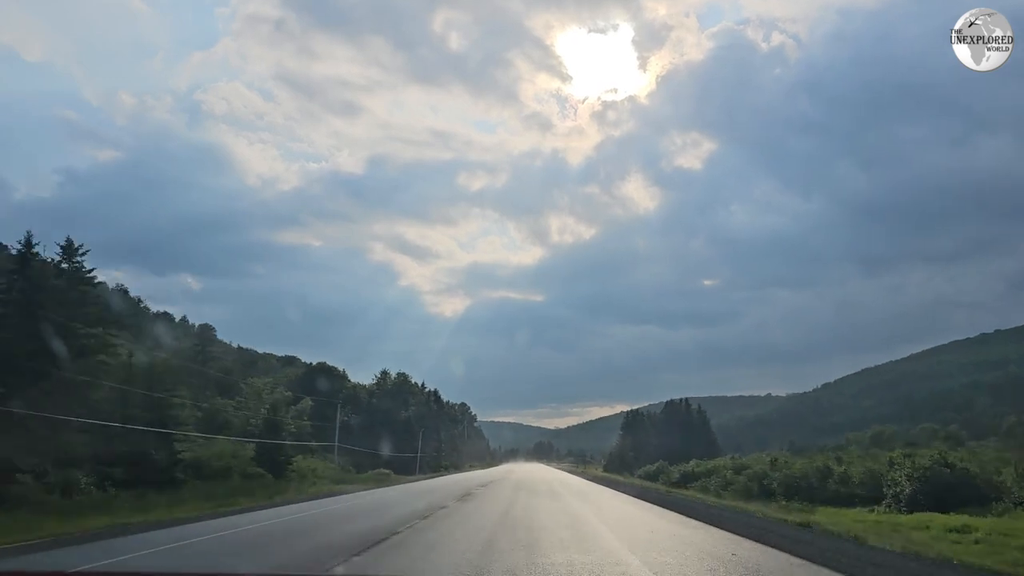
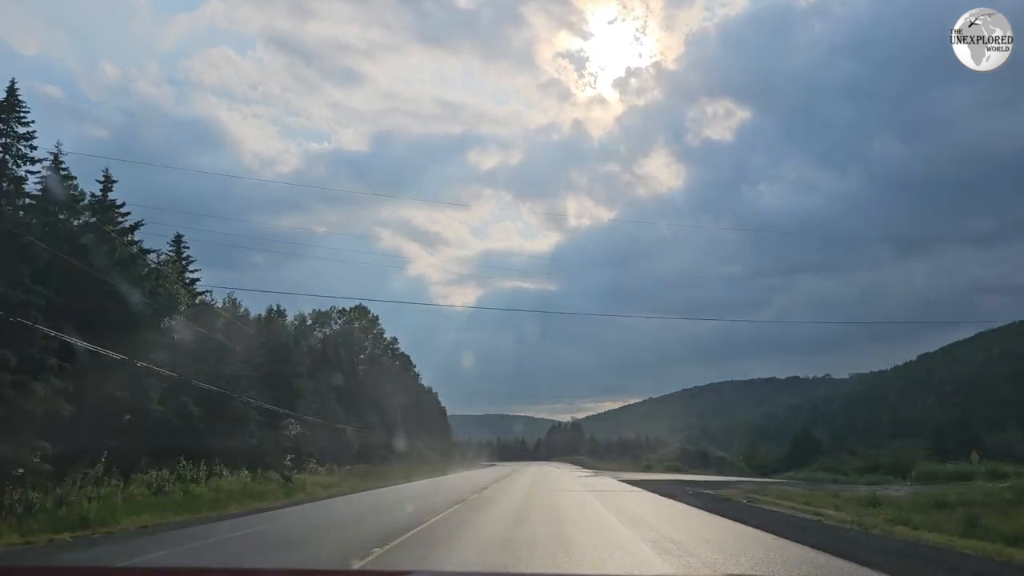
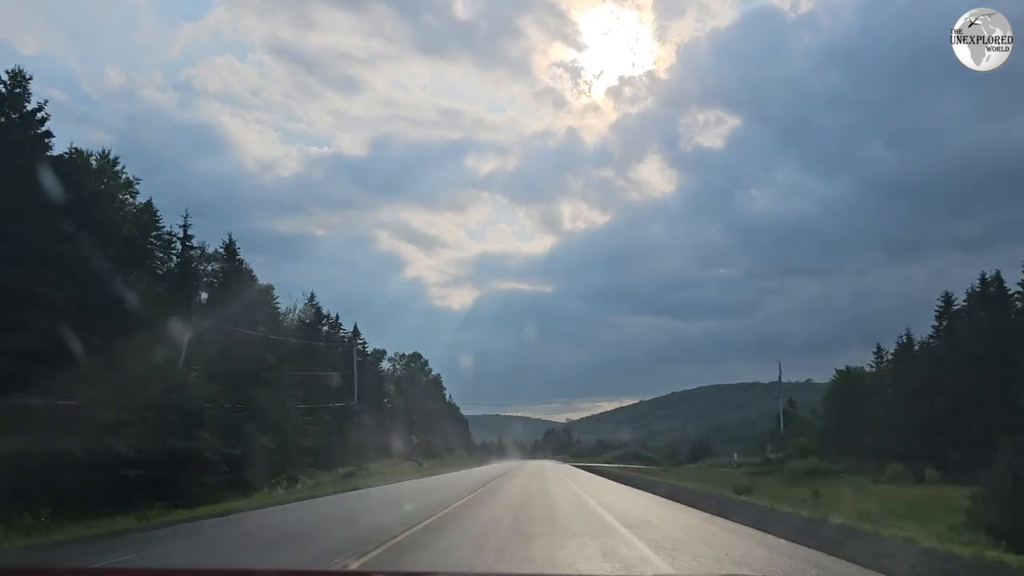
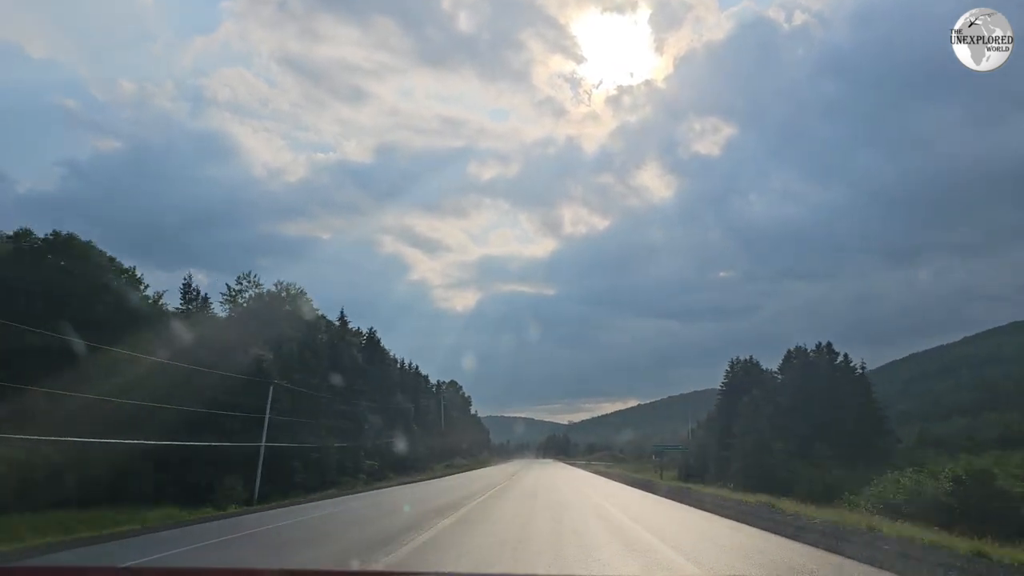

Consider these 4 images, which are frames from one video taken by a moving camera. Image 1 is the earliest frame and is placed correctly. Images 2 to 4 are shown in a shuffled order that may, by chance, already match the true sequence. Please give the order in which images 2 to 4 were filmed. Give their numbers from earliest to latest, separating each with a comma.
4, 3, 2
